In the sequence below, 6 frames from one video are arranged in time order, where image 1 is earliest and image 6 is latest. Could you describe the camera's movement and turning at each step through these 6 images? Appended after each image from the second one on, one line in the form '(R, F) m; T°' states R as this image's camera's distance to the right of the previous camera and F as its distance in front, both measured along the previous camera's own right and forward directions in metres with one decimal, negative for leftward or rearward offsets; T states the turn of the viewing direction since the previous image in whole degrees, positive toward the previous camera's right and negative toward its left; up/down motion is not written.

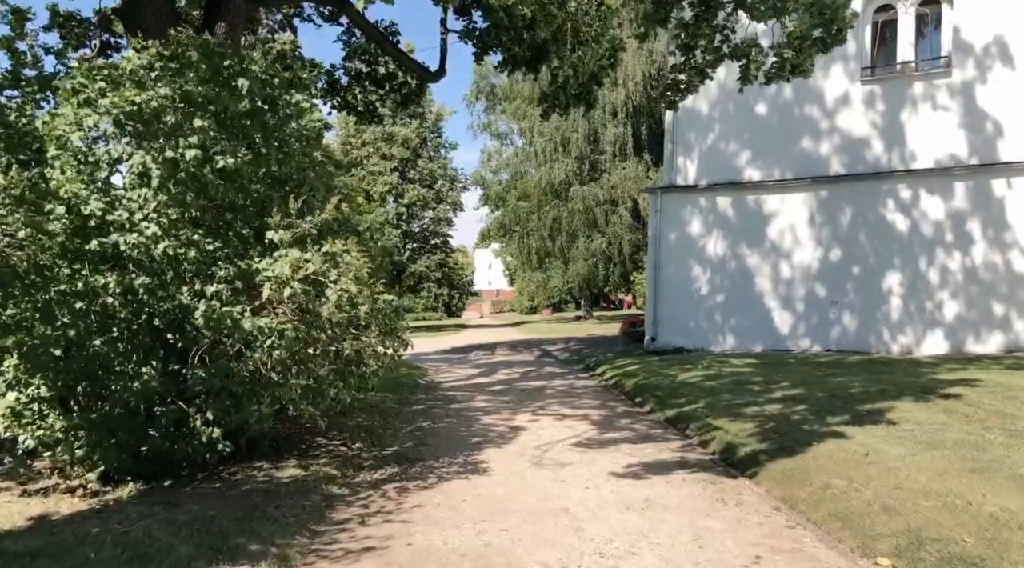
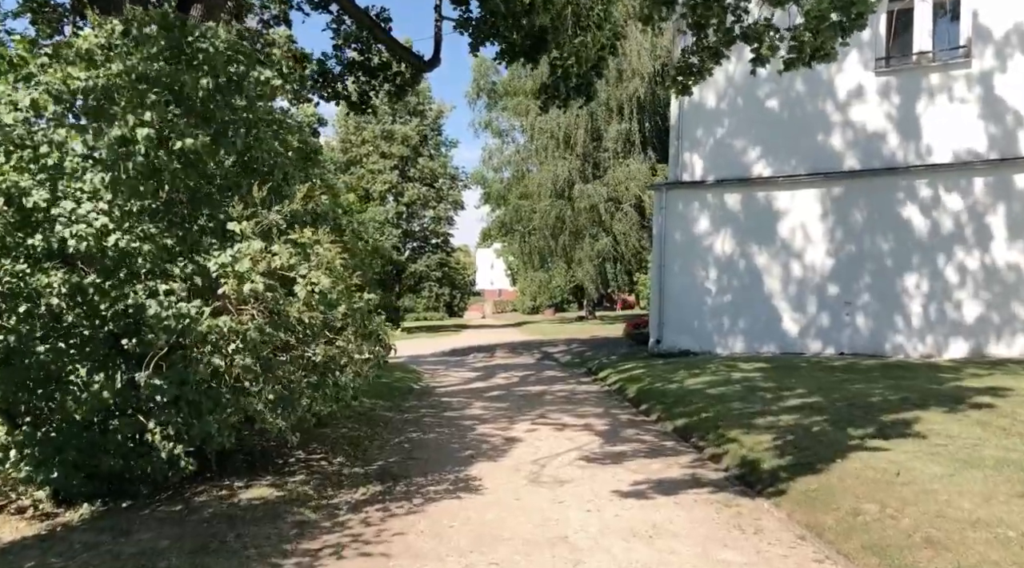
(+0.1, +0.6) m; 0°
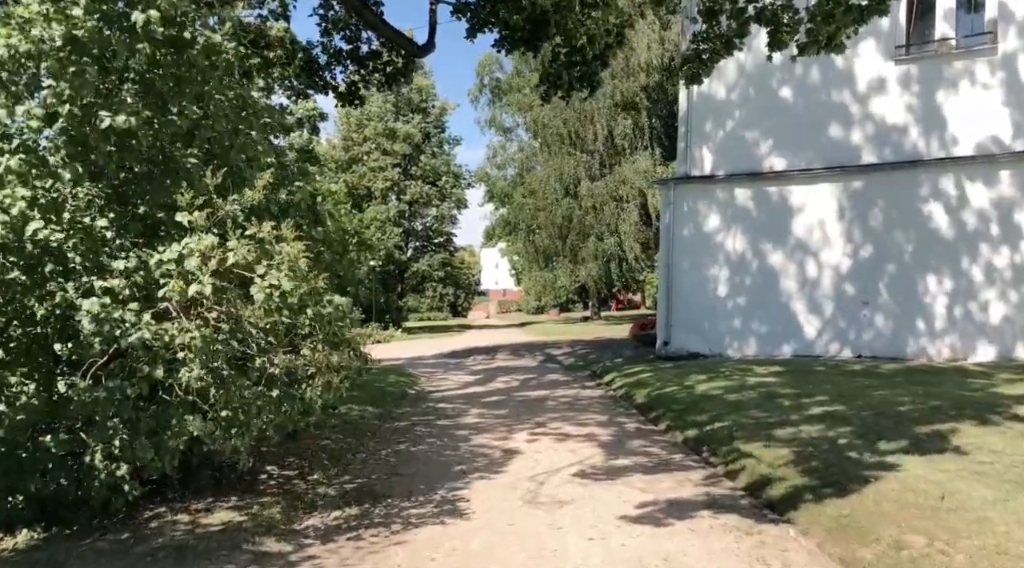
(+0.1, +0.7) m; 0°
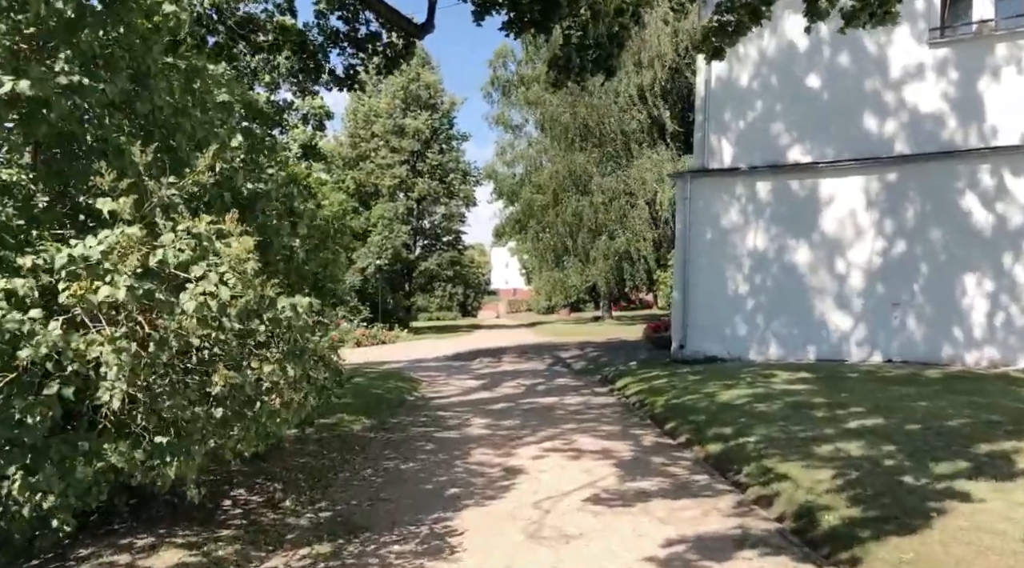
(+0.1, +0.8) m; -1°
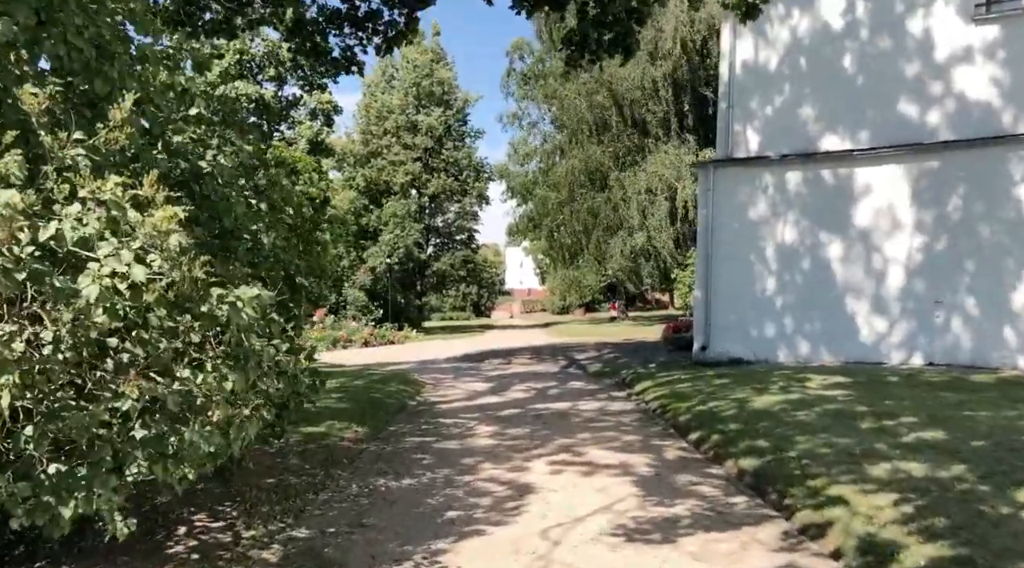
(+0.1, +0.9) m; -1°
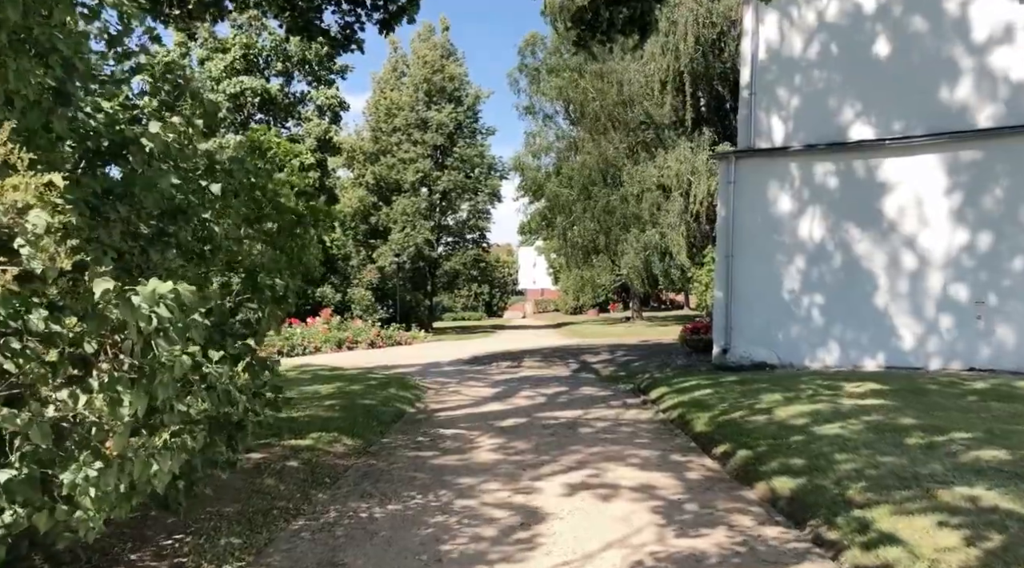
(+0.1, +0.8) m; -1°
